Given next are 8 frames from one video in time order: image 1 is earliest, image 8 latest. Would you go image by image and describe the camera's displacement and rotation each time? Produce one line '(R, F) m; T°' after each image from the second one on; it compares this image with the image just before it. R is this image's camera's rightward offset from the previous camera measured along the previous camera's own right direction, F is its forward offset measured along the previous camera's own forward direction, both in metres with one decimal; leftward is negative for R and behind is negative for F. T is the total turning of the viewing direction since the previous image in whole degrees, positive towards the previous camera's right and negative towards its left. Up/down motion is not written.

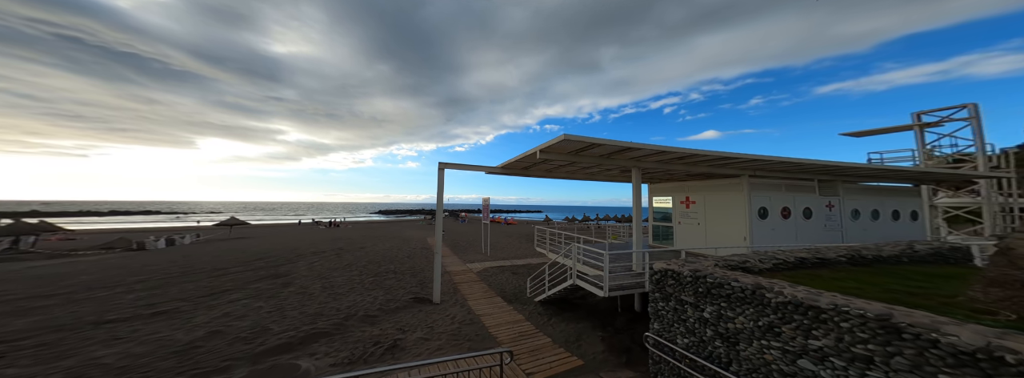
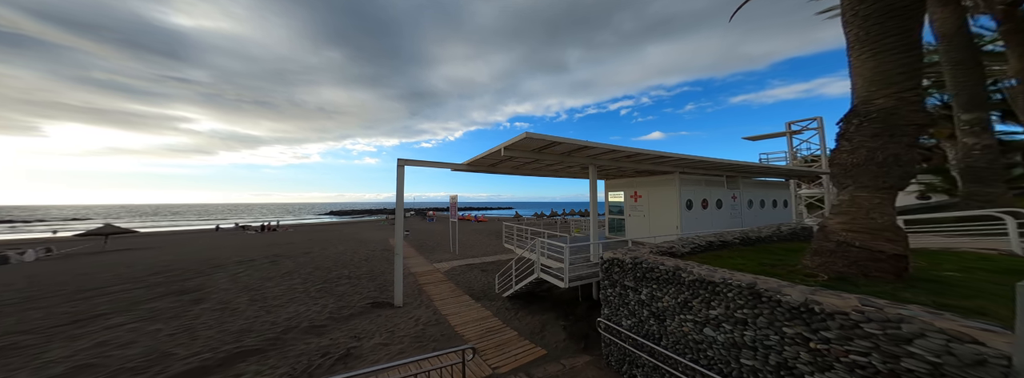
(+0.5, -0.2) m; +8°
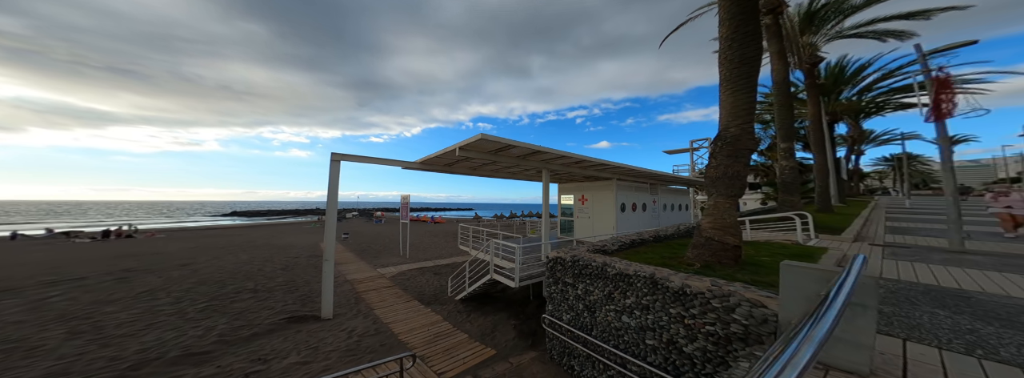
(+0.5, -0.2) m; +10°
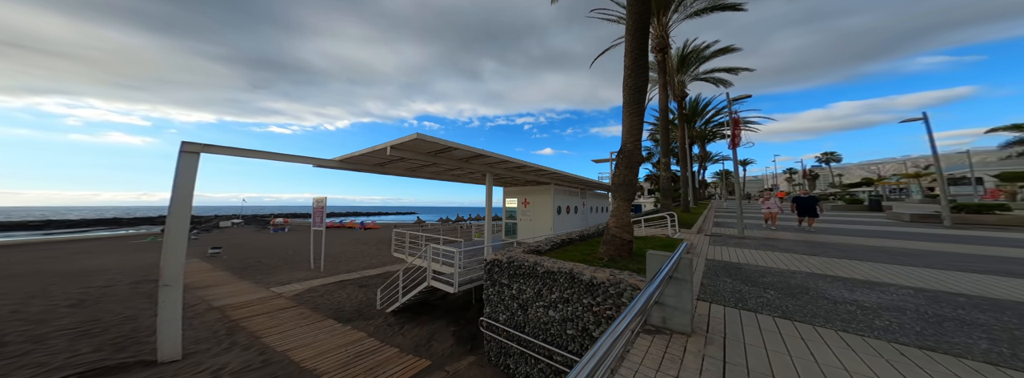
(+0.4, -0.2) m; +13°
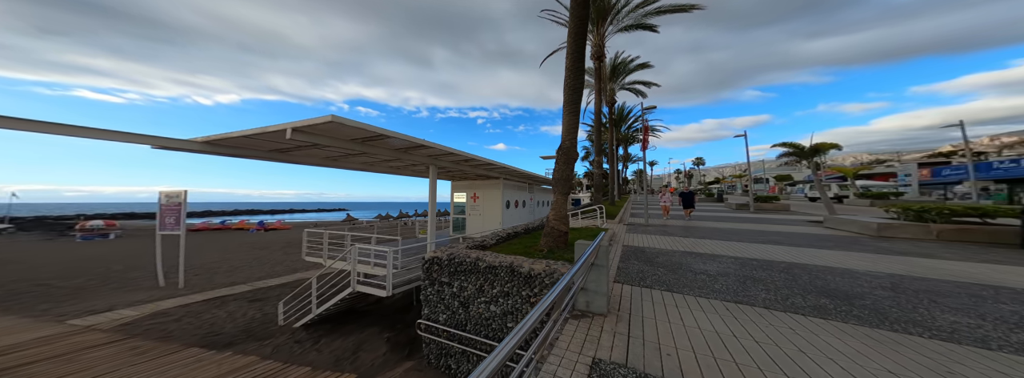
(+0.2, +0.1) m; +12°
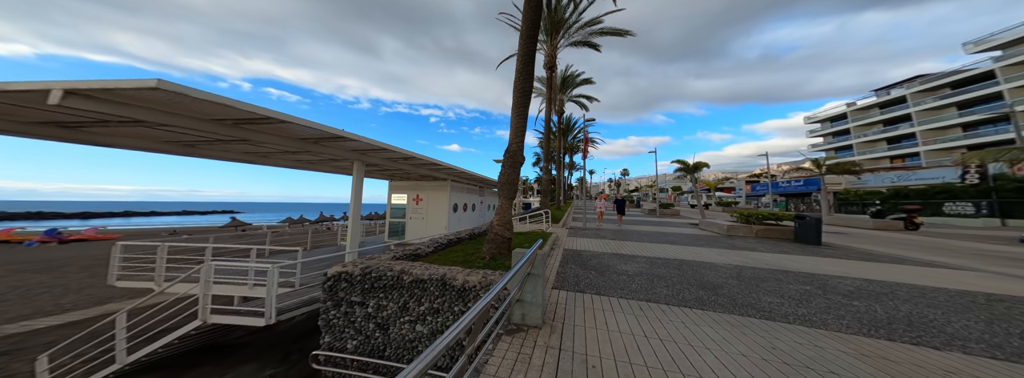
(+0.2, +0.3) m; +12°
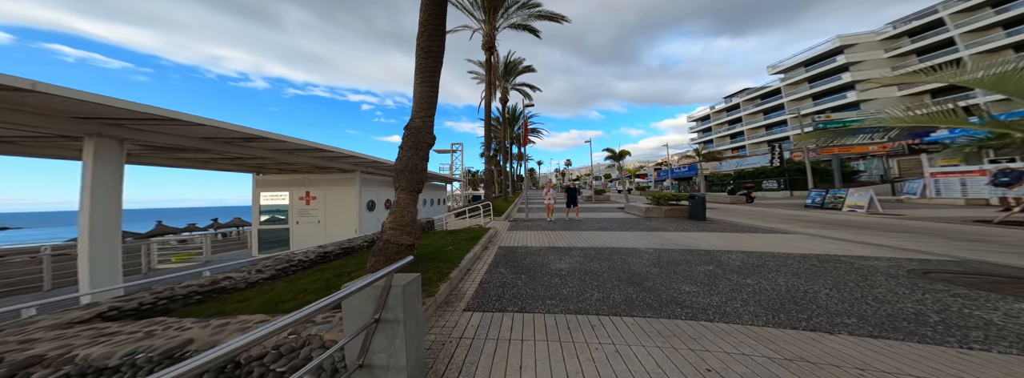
(+0.6, +1.0) m; +16°
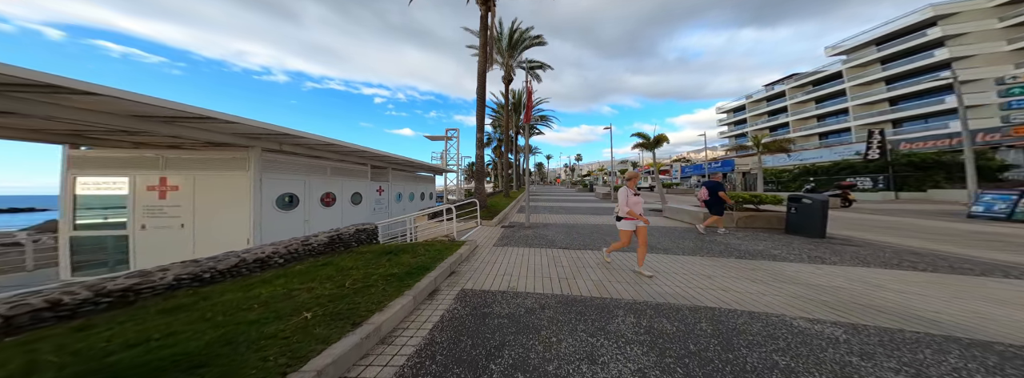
(+0.5, +3.8) m; -3°
